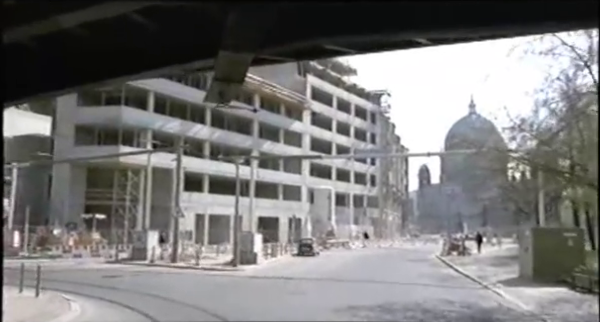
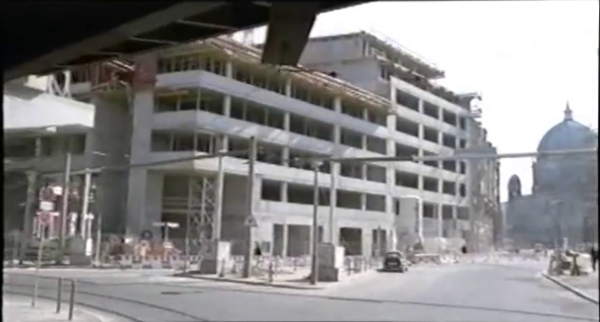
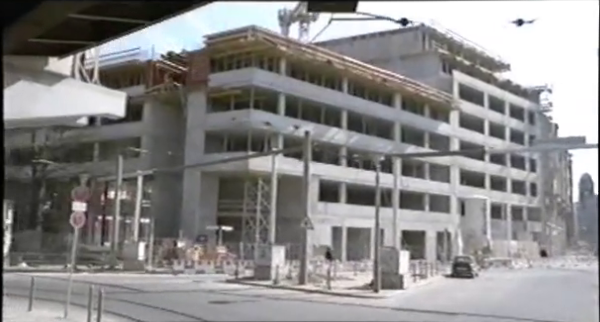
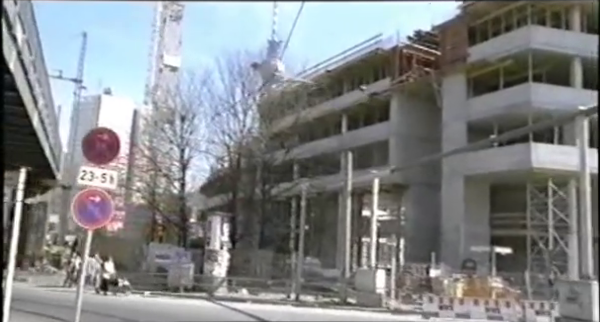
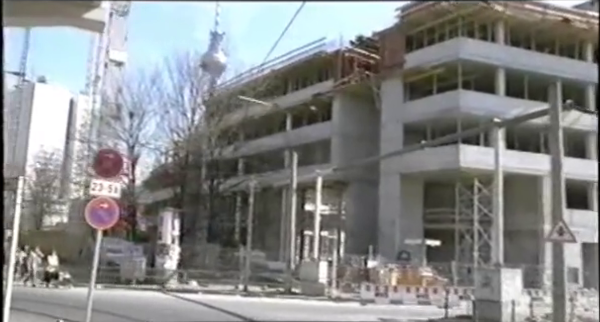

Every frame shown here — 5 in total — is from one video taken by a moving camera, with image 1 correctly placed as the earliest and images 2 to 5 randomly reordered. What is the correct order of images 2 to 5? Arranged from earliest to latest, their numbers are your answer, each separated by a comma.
2, 3, 5, 4
